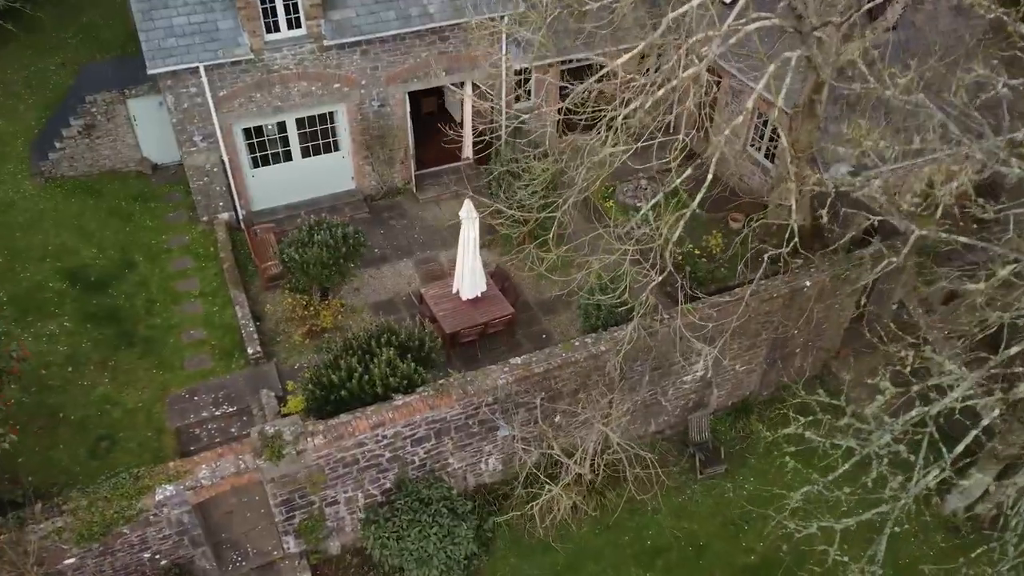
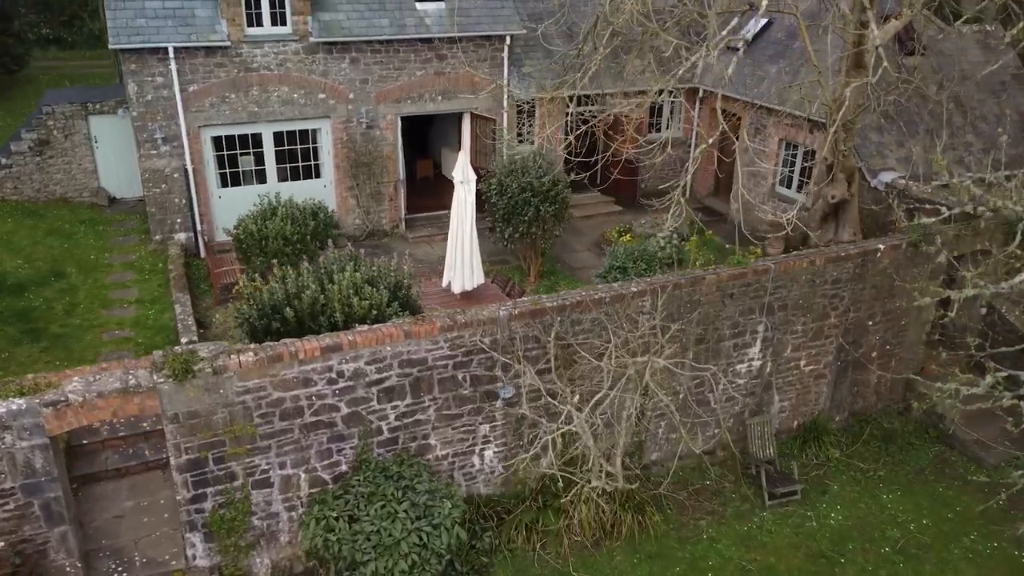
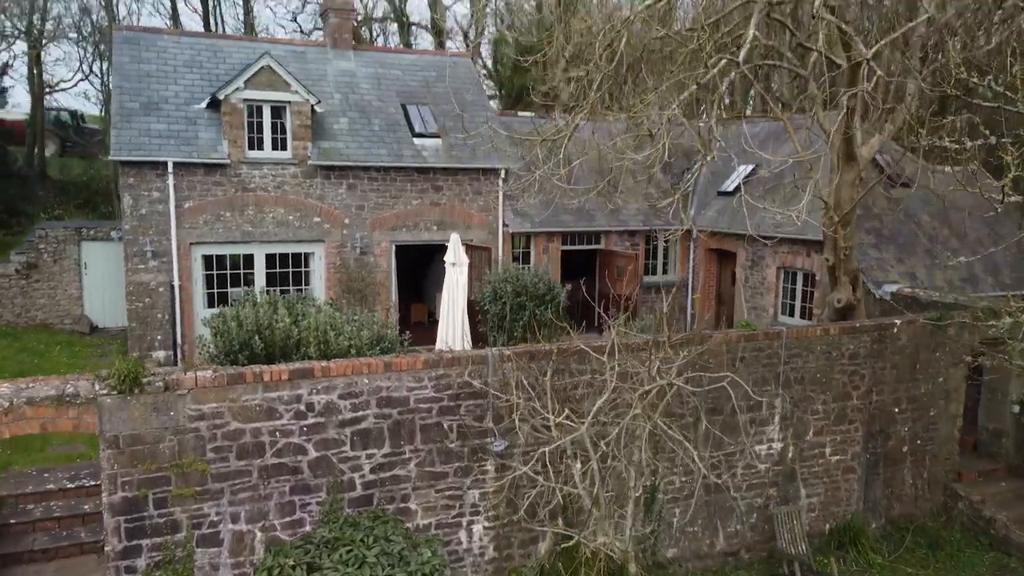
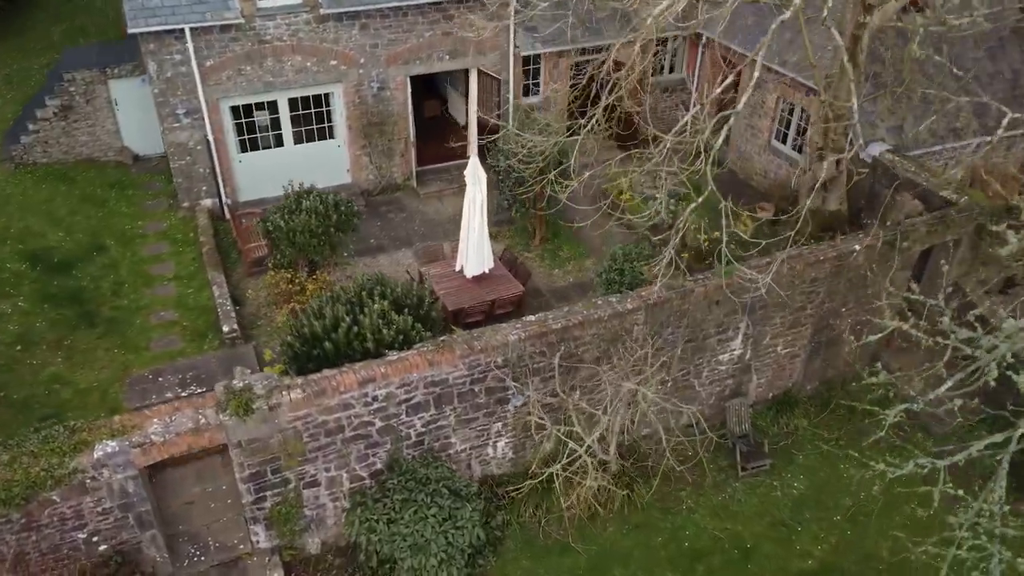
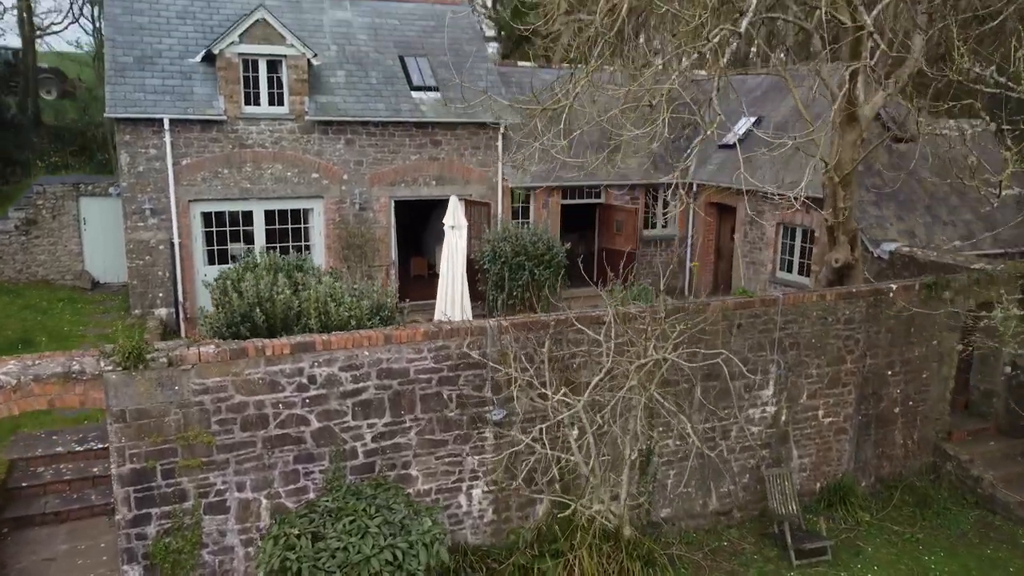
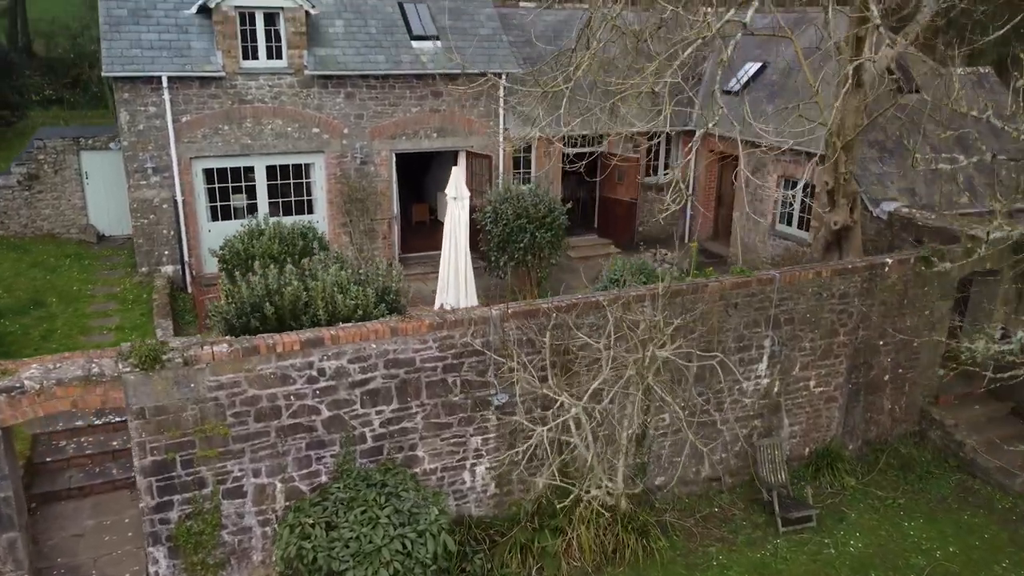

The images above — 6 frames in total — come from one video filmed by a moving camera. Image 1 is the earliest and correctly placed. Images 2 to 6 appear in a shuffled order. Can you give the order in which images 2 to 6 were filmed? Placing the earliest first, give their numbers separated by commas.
4, 2, 6, 5, 3
